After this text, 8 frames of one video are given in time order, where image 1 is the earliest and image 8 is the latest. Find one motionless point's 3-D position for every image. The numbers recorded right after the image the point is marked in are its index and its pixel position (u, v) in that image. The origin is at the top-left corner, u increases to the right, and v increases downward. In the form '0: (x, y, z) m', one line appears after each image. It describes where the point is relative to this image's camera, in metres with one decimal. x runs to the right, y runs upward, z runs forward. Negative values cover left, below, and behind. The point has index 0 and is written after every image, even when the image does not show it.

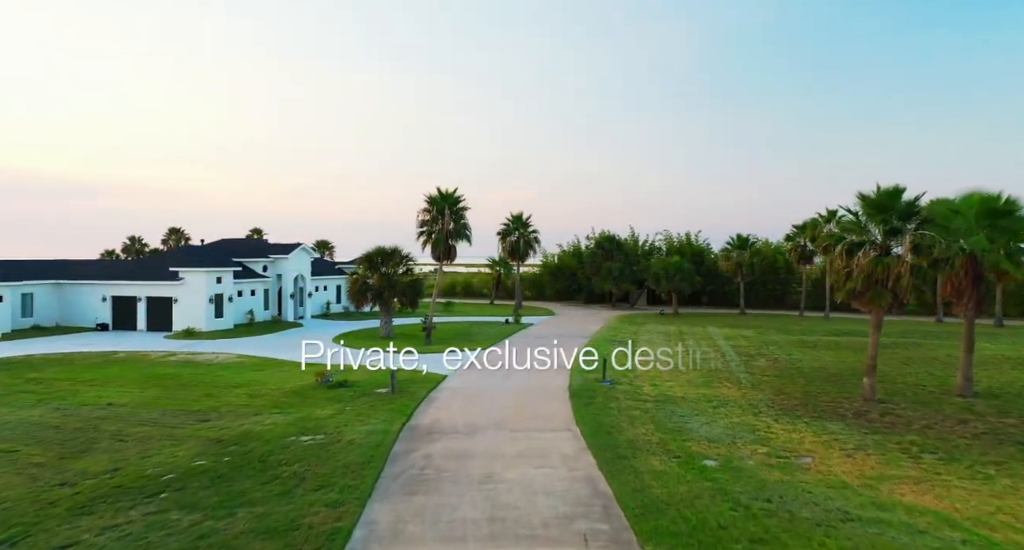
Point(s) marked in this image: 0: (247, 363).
0: (-8.6, -2.9, +18.8) m
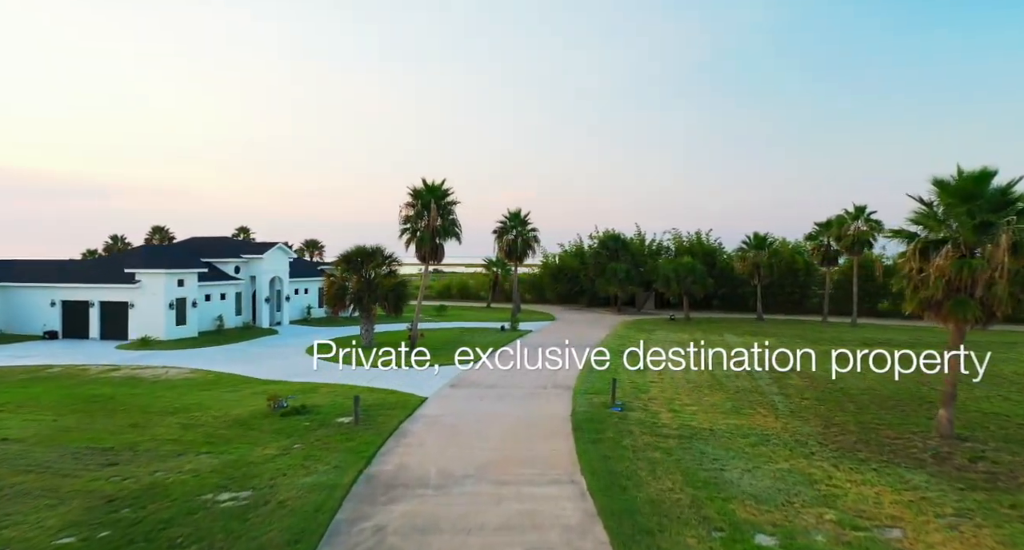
0: (-8.8, -3.0, +16.3) m
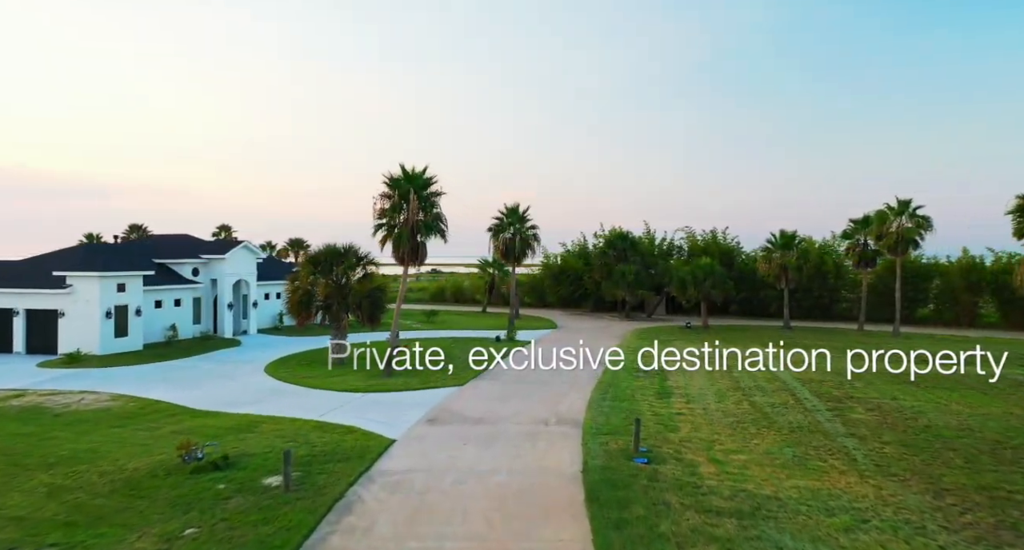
0: (-9.0, -3.1, +13.1) m
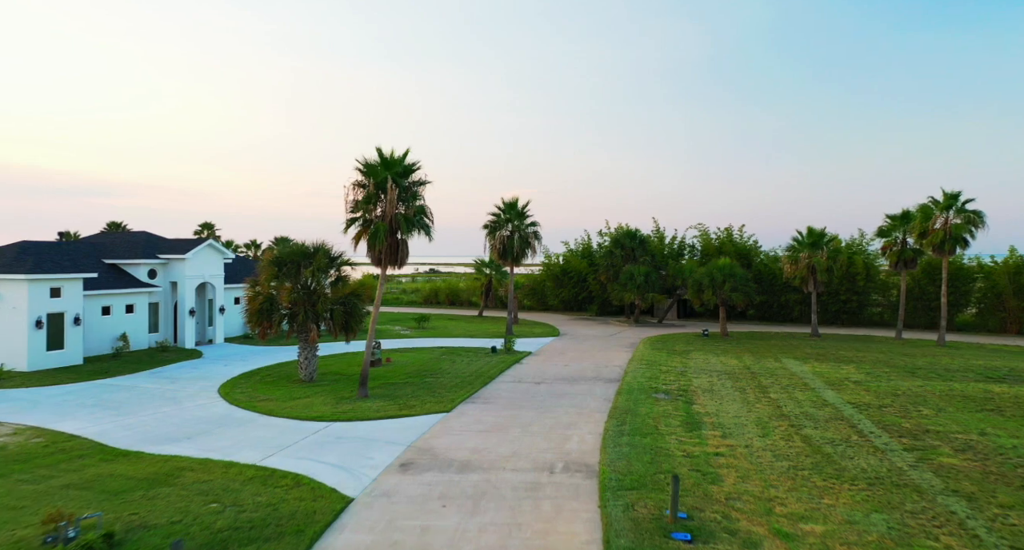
0: (-9.1, -3.2, +10.4) m
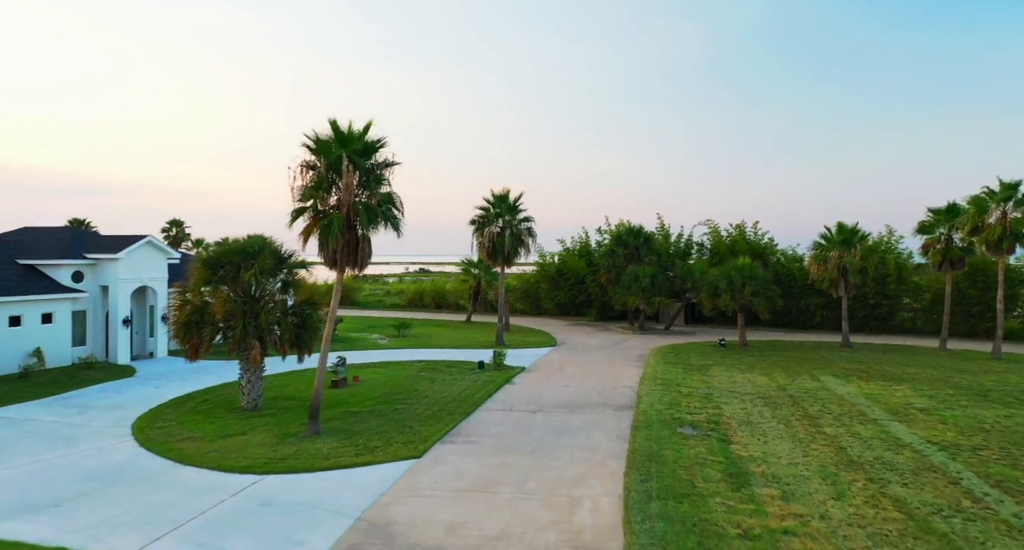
0: (-9.2, -3.3, +7.4) m
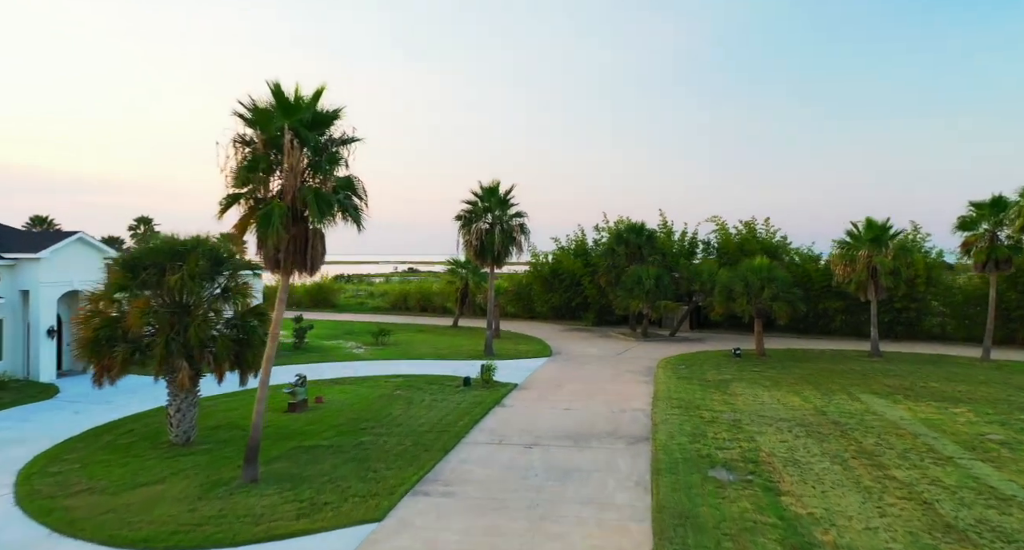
0: (-9.3, -3.4, +4.8) m
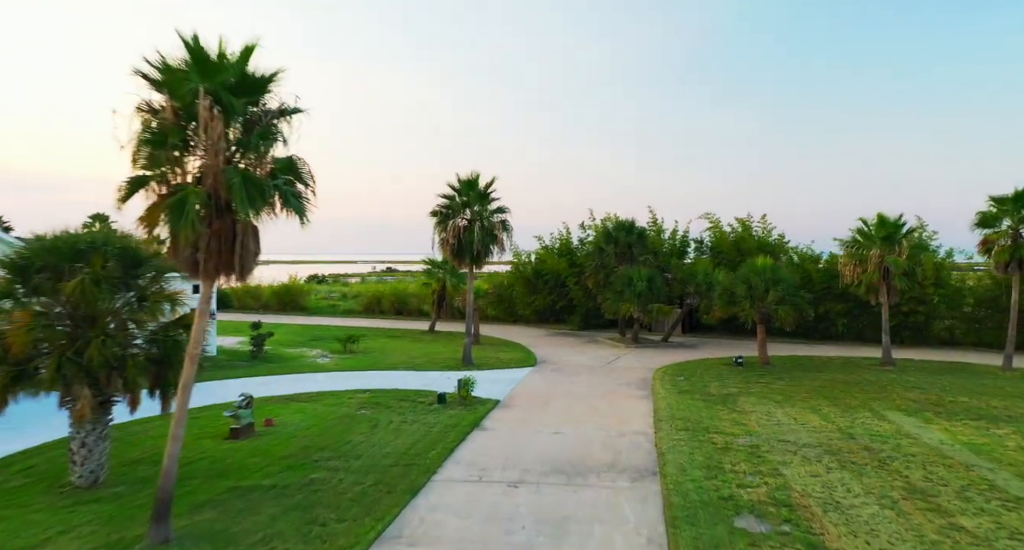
0: (-9.4, -3.5, +2.7) m
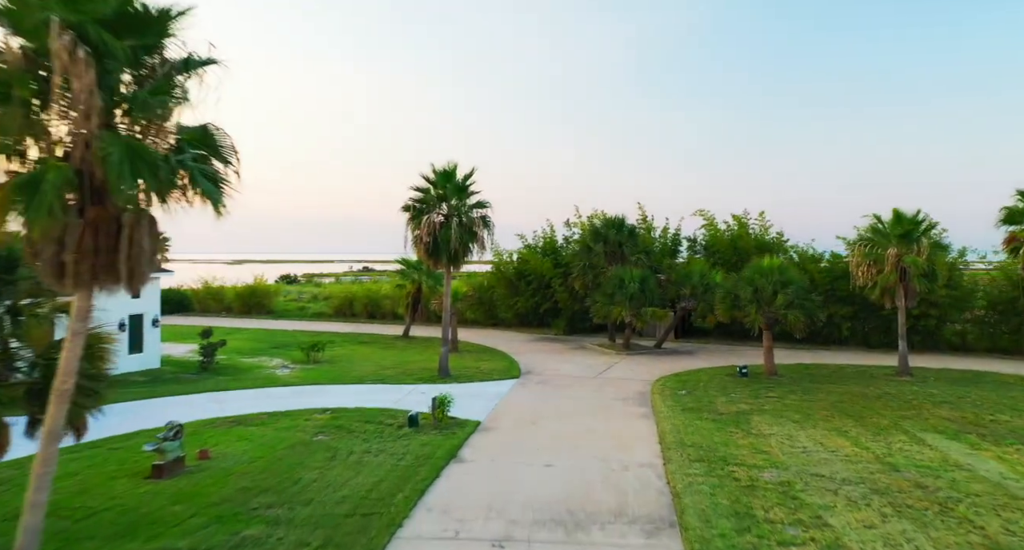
0: (-9.4, -3.5, +0.5) m
